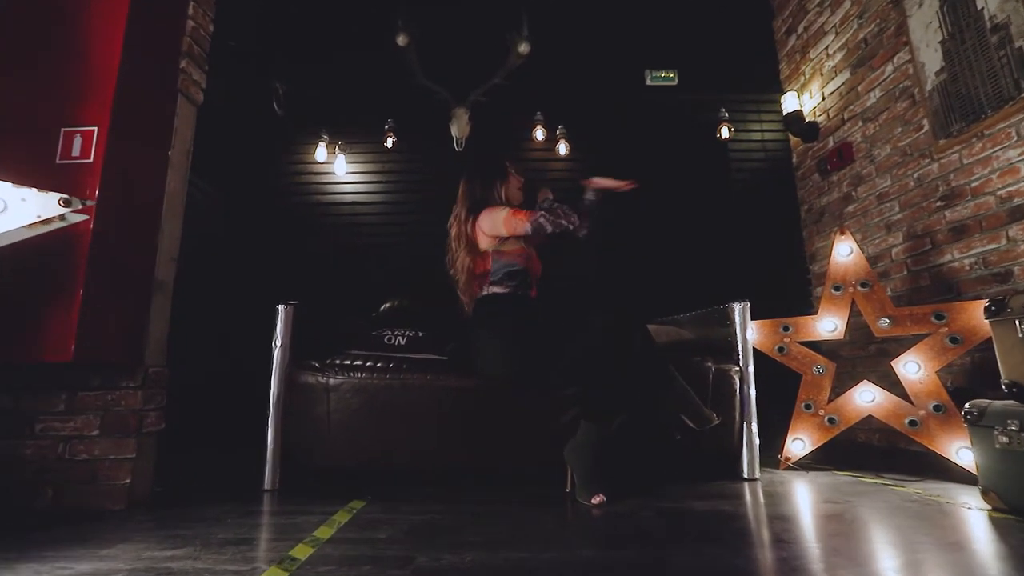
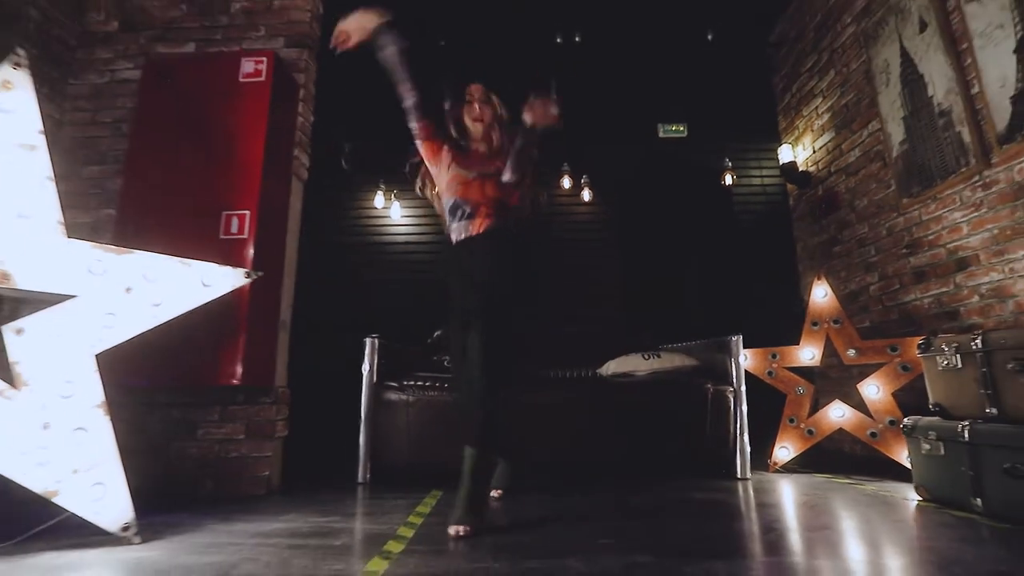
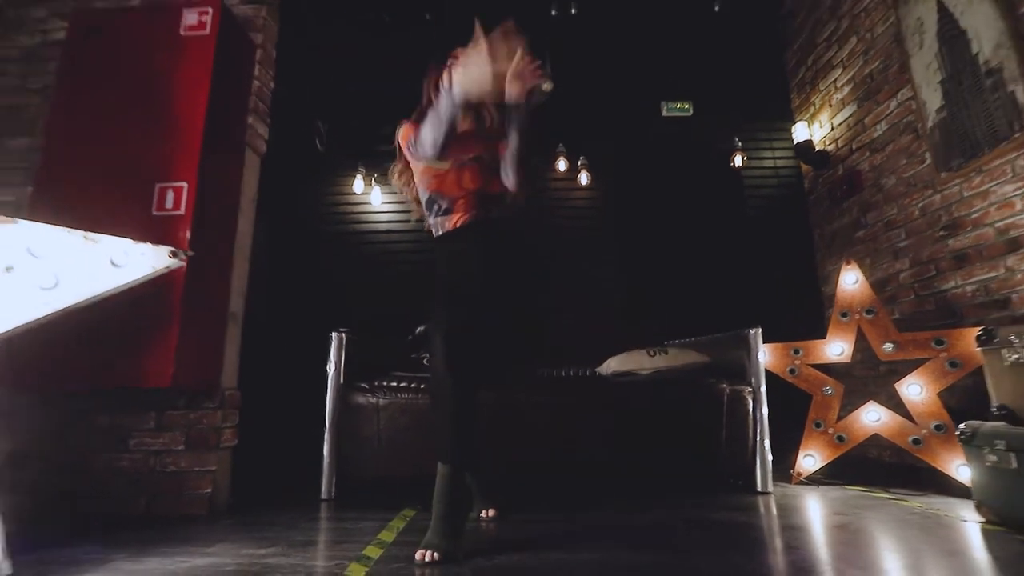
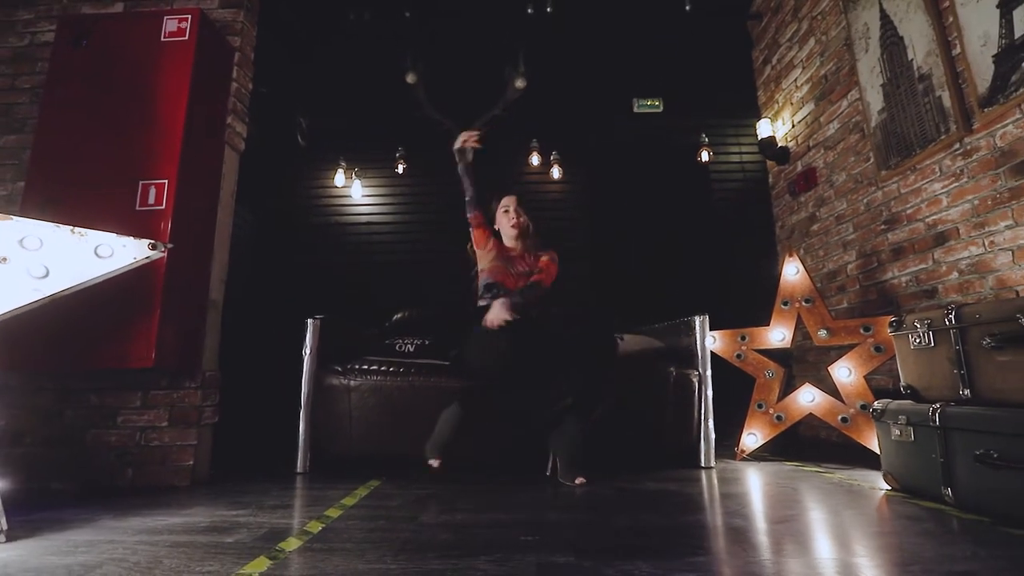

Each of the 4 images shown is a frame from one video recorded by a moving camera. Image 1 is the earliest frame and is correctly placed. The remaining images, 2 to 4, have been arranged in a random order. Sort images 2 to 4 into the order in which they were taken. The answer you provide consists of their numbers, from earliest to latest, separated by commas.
4, 3, 2
